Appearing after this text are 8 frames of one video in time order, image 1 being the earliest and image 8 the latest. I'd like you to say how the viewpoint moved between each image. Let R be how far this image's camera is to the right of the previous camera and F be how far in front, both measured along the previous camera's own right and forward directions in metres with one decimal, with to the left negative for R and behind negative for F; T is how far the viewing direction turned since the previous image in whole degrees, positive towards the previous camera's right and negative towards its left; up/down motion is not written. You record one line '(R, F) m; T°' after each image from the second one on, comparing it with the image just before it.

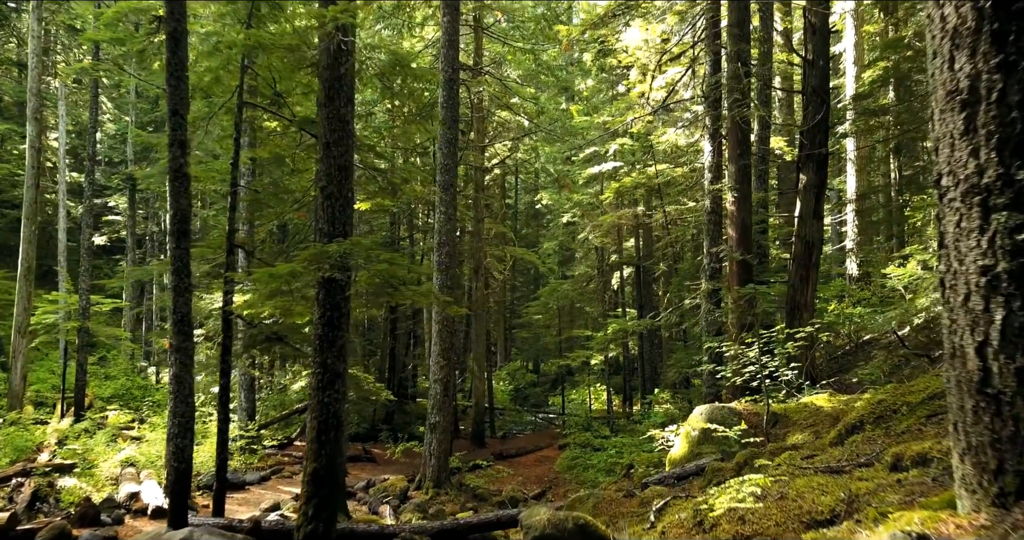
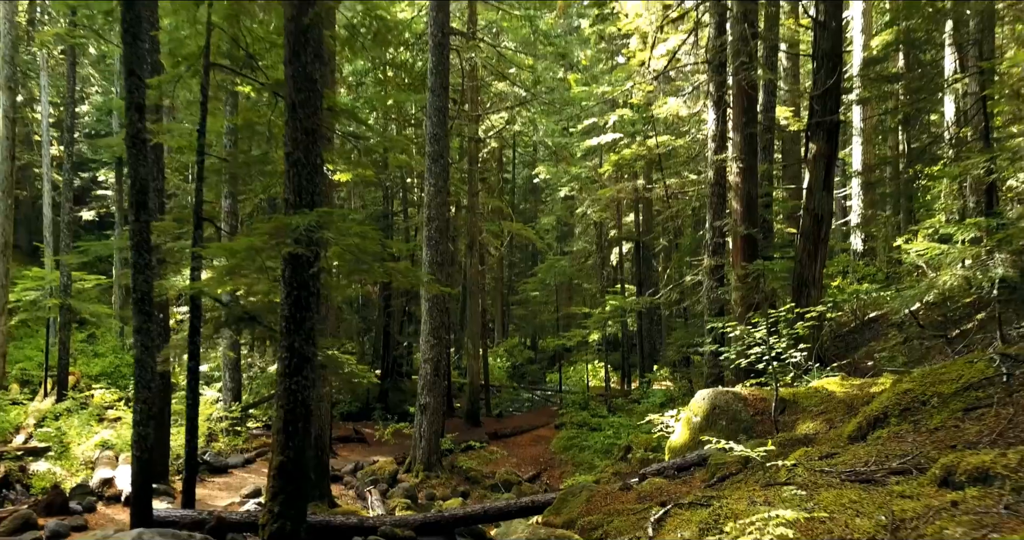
(+0.1, +0.5) m; 0°
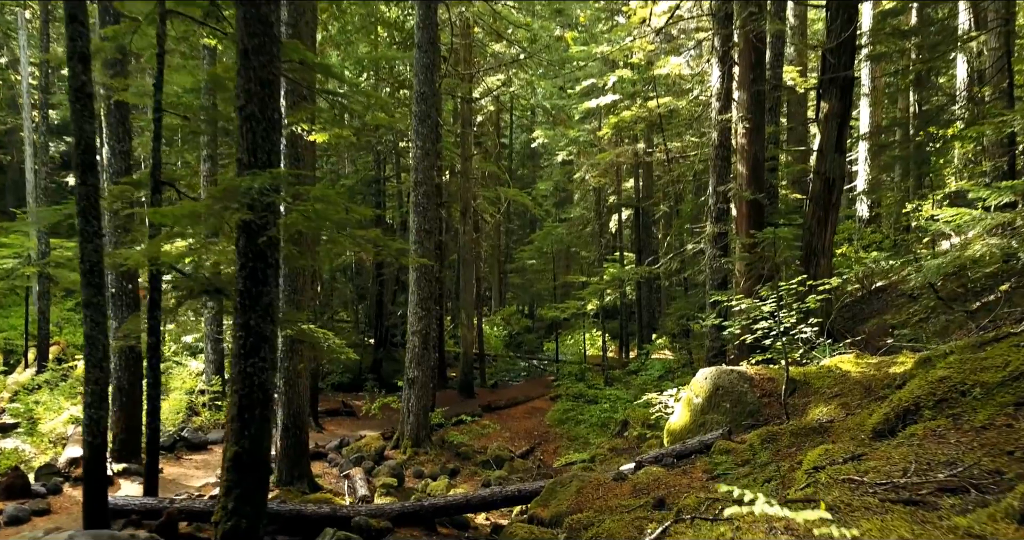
(+0.1, +0.6) m; 0°
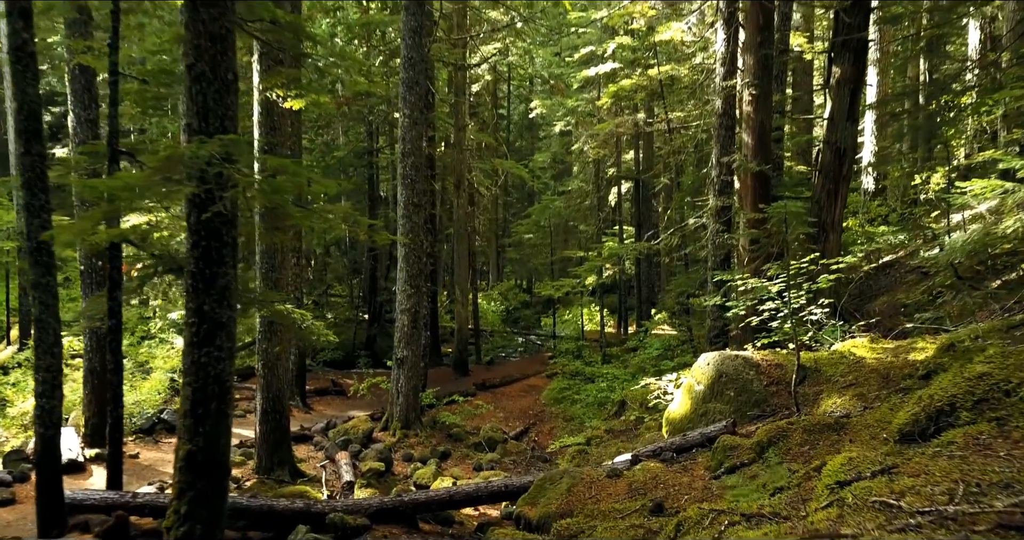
(+0.1, +0.5) m; 0°
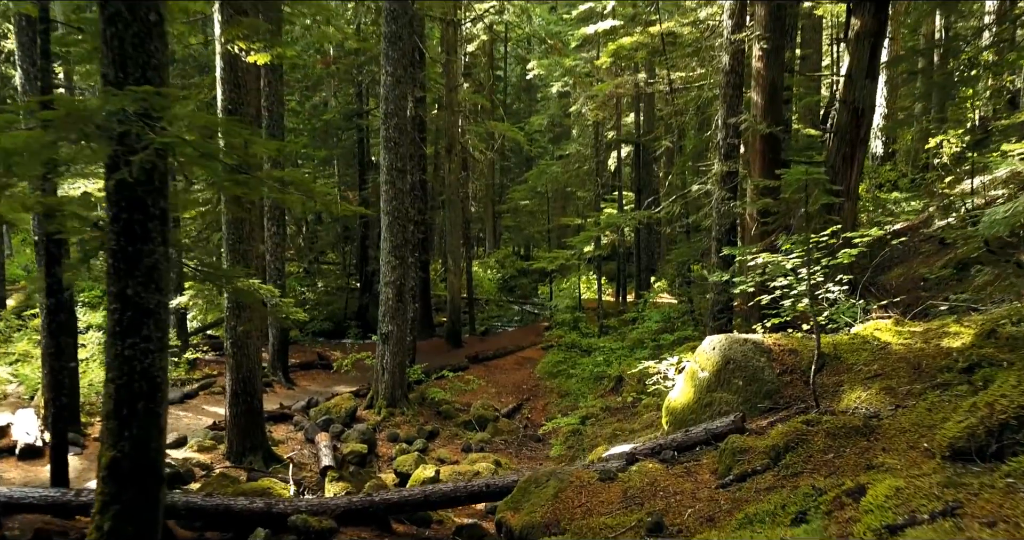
(+0.1, +0.6) m; 0°
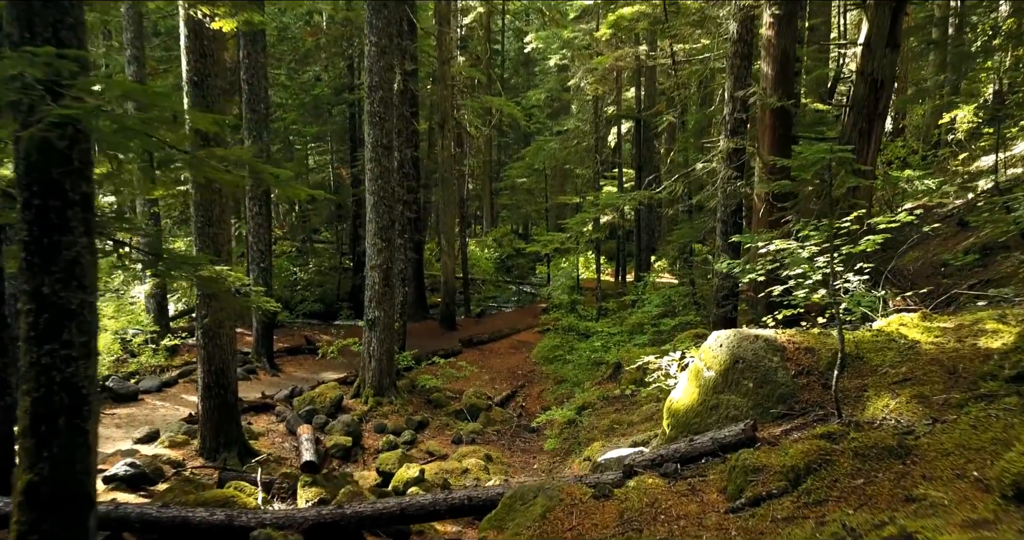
(+0.1, +0.5) m; 0°
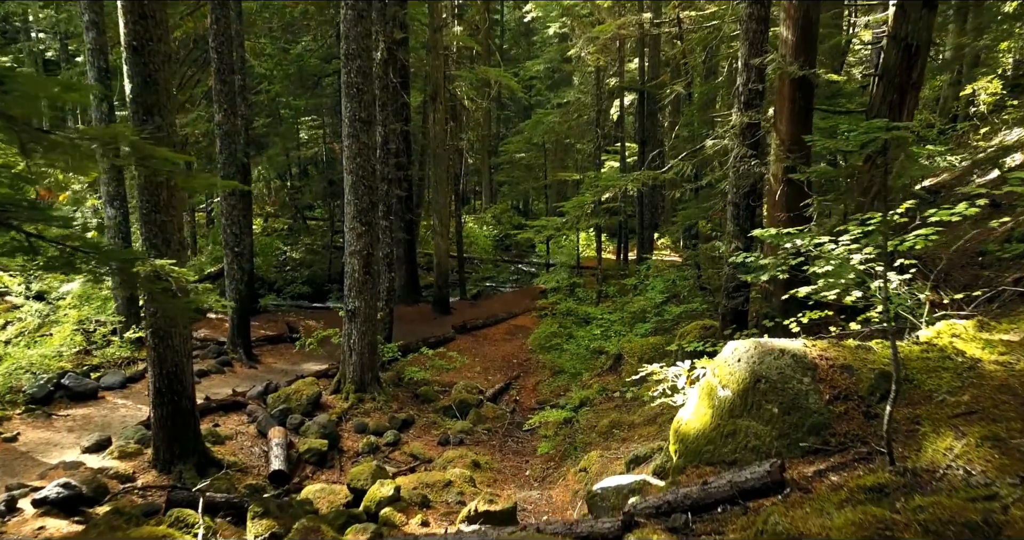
(+0.1, +0.7) m; 0°
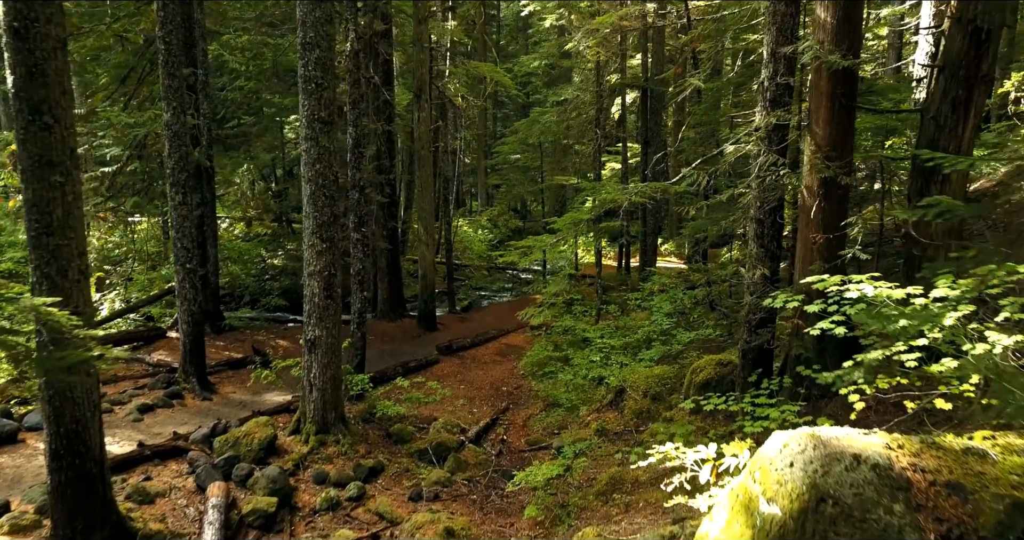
(+0.2, +1.1) m; 0°
